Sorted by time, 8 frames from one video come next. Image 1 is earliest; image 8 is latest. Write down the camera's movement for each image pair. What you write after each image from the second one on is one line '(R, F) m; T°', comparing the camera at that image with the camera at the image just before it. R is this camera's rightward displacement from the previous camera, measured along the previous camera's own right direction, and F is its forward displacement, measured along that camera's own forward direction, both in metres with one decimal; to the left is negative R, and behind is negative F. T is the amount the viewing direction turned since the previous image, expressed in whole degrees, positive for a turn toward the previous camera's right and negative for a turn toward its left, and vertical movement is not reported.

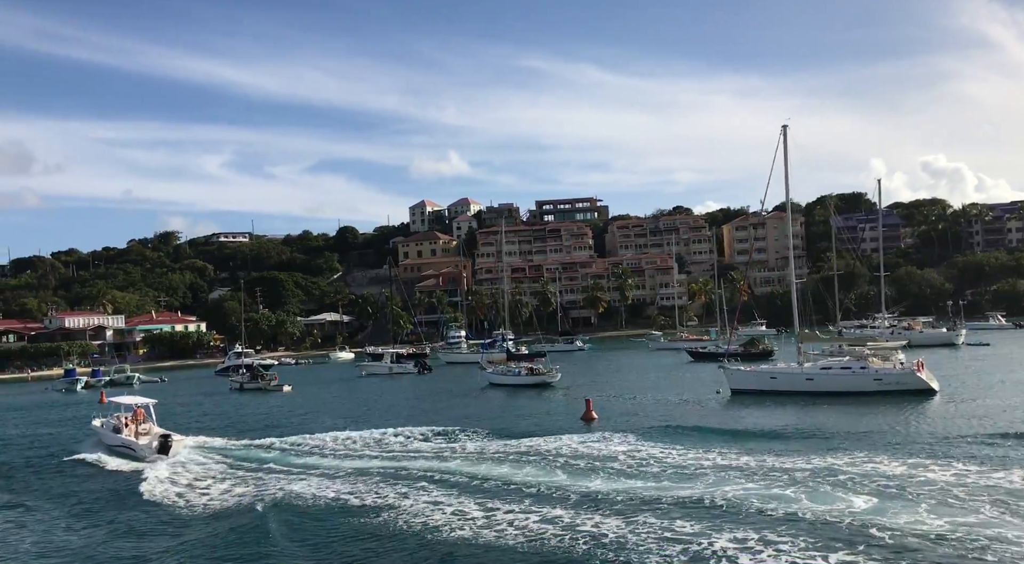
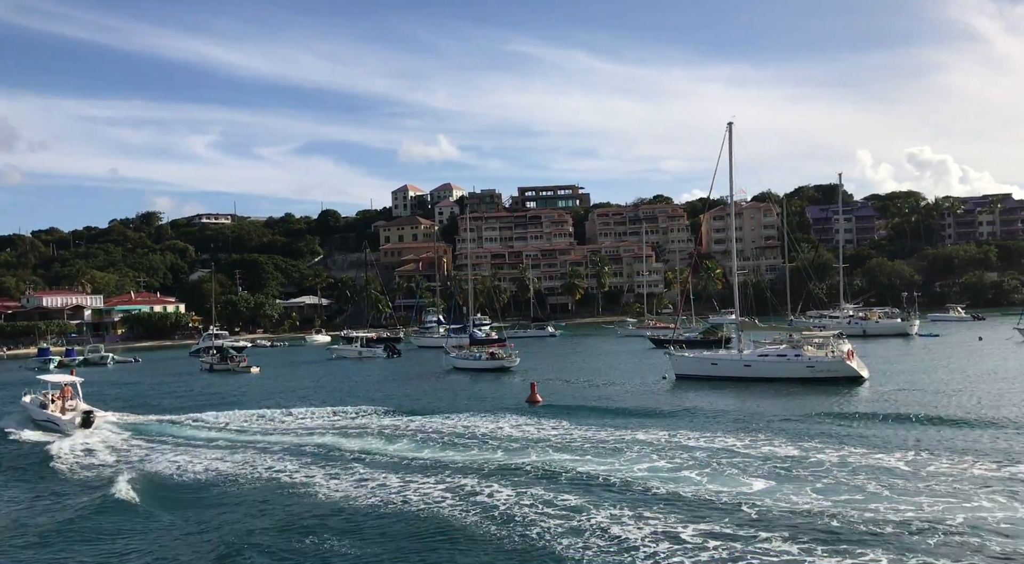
(+1.5, -1.7) m; +1°
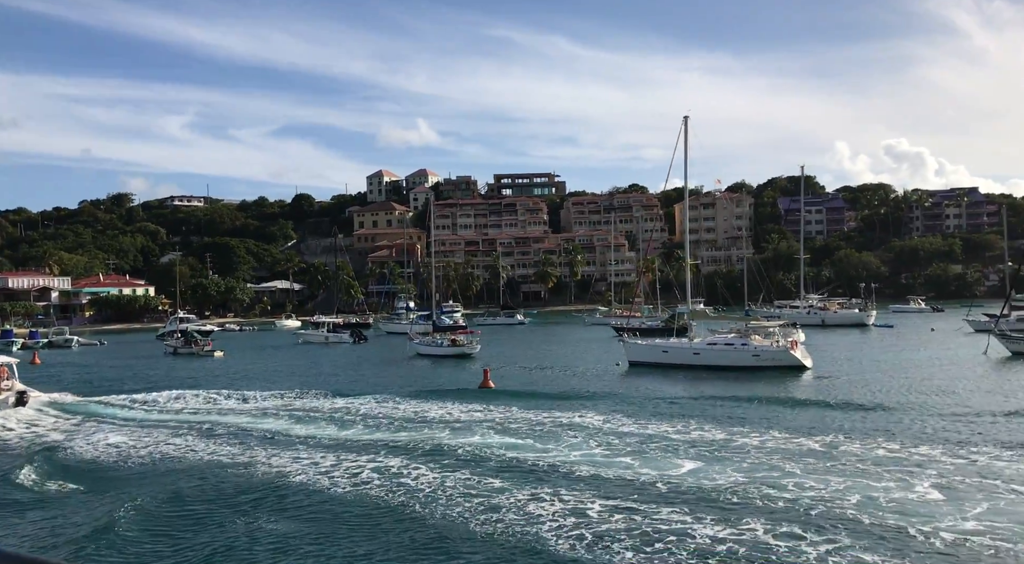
(+1.1, -0.8) m; +1°
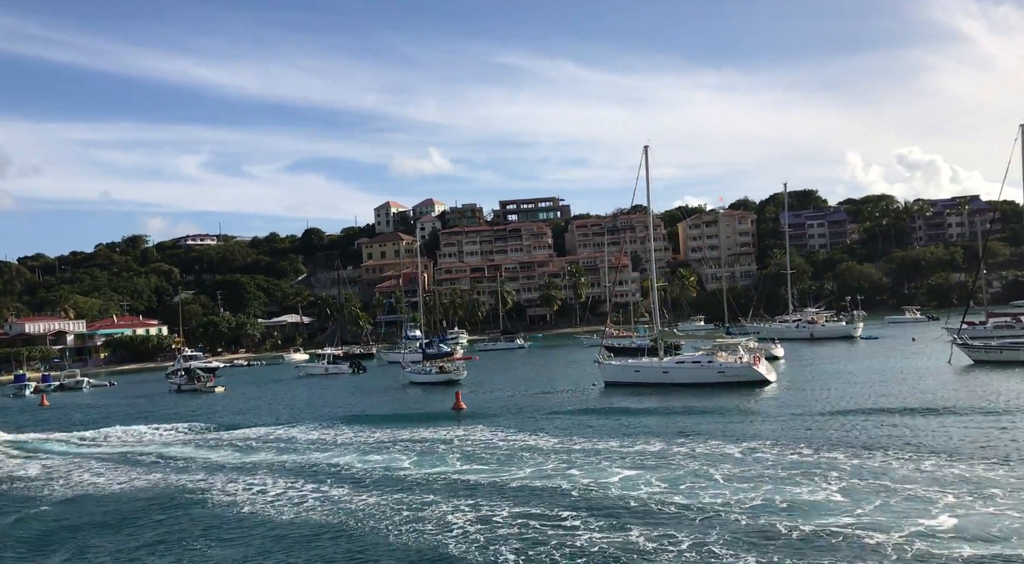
(+2.2, -2.1) m; -1°
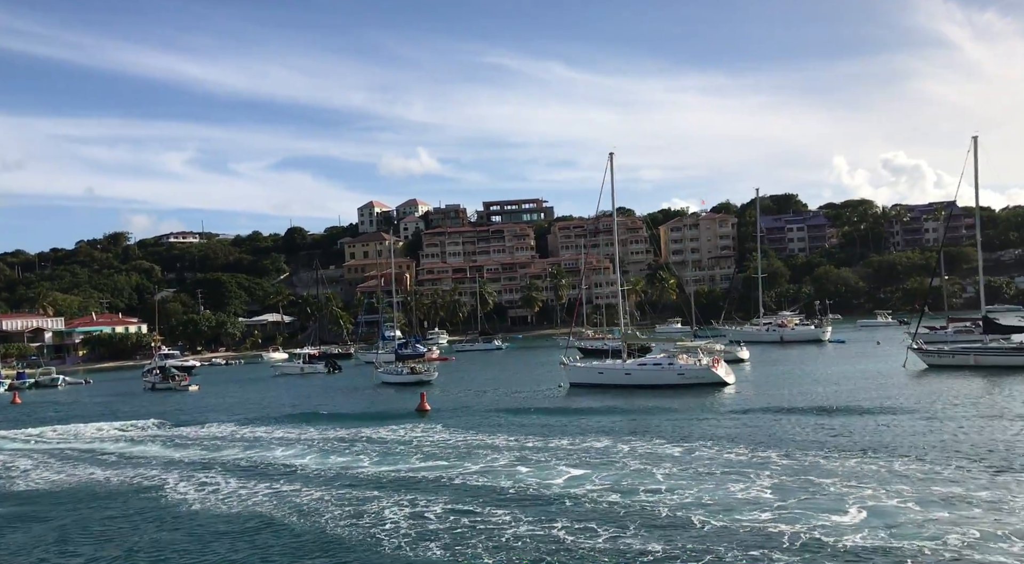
(+1.0, -0.8) m; +1°
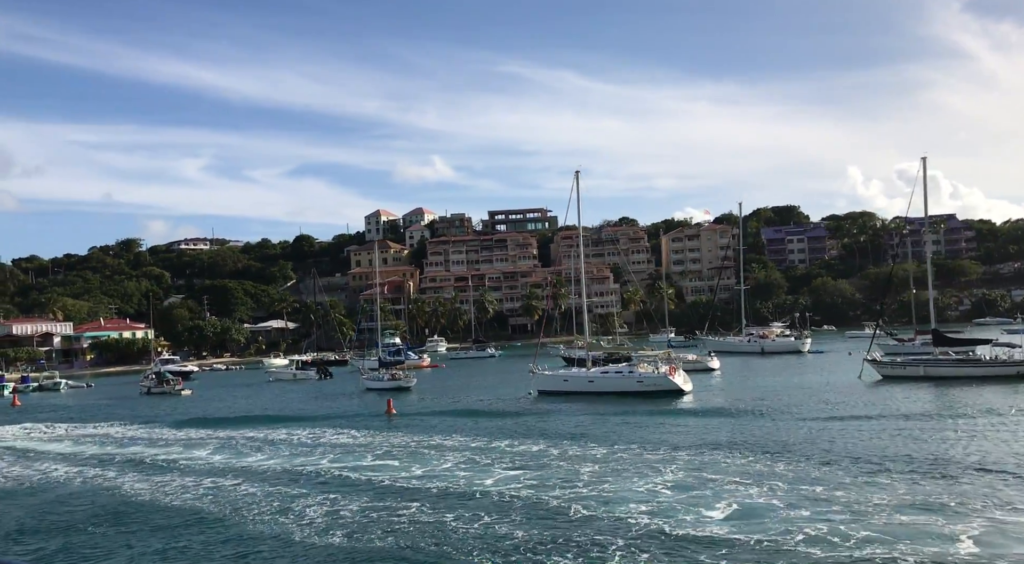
(+2.4, -2.2) m; -1°
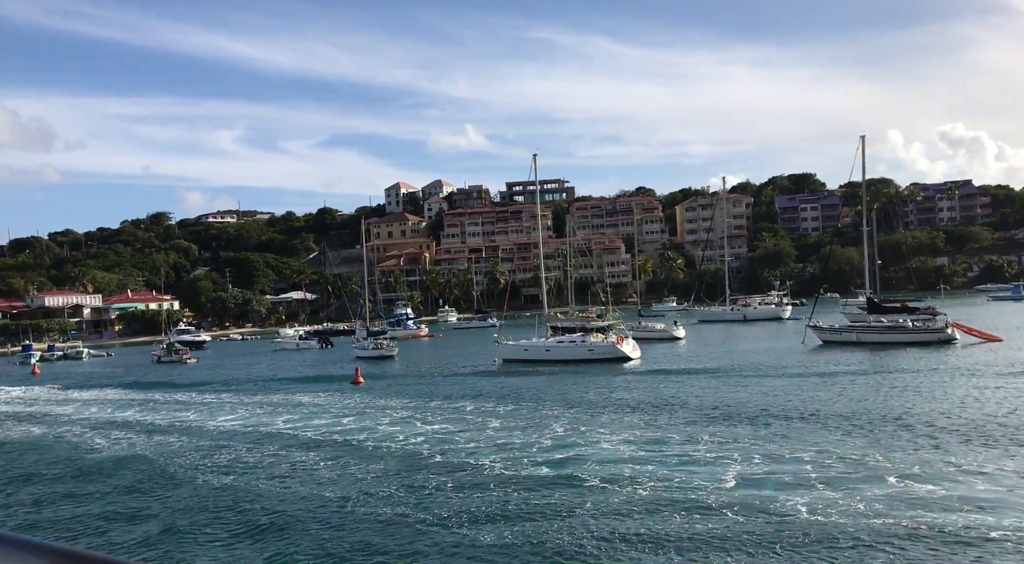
(+4.1, -3.7) m; -2°
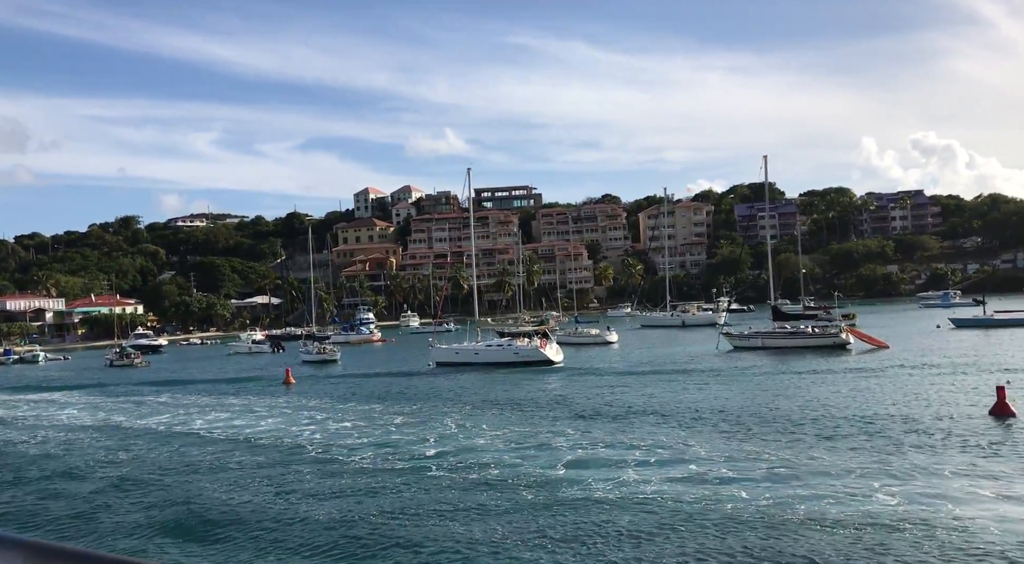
(+2.9, -2.8) m; +1°
